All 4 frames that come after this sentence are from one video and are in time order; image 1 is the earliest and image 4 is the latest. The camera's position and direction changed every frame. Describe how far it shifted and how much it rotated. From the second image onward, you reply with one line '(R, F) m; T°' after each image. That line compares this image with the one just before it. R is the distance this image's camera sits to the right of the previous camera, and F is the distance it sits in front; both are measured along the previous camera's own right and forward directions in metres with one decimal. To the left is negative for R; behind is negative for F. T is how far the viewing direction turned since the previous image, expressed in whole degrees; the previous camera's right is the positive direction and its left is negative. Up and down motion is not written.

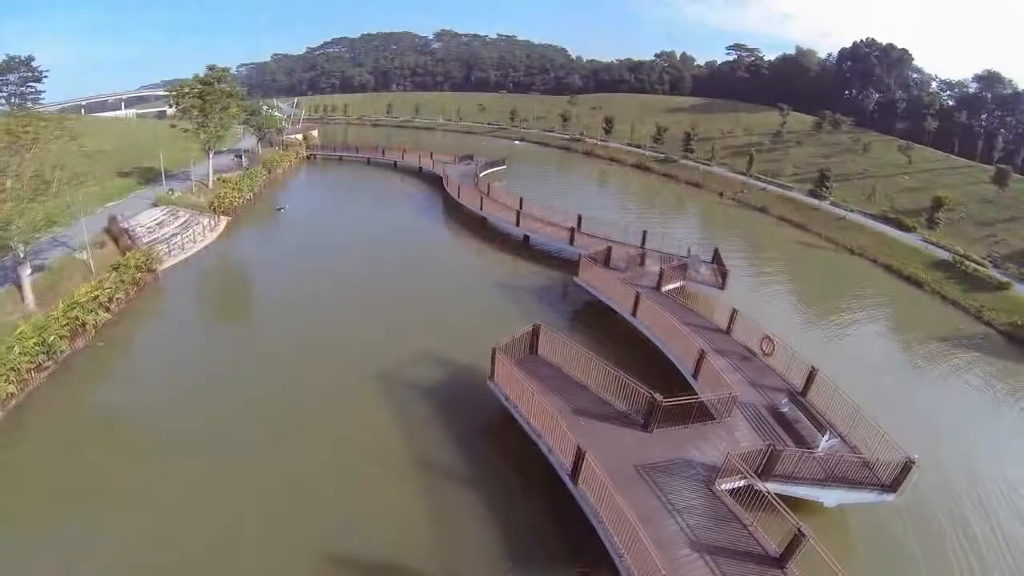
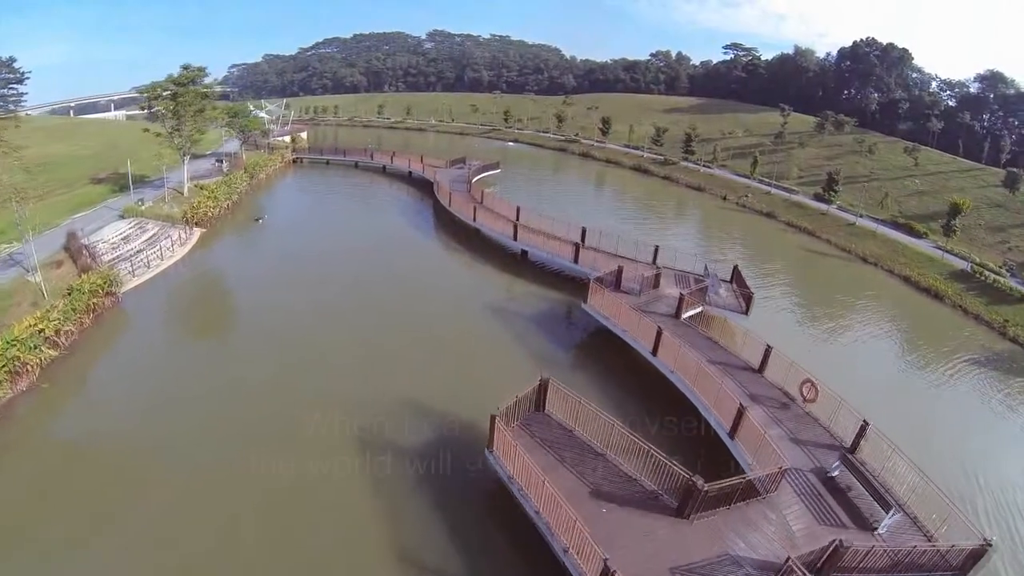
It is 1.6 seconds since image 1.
(-0.1, +1.2) m; +1°
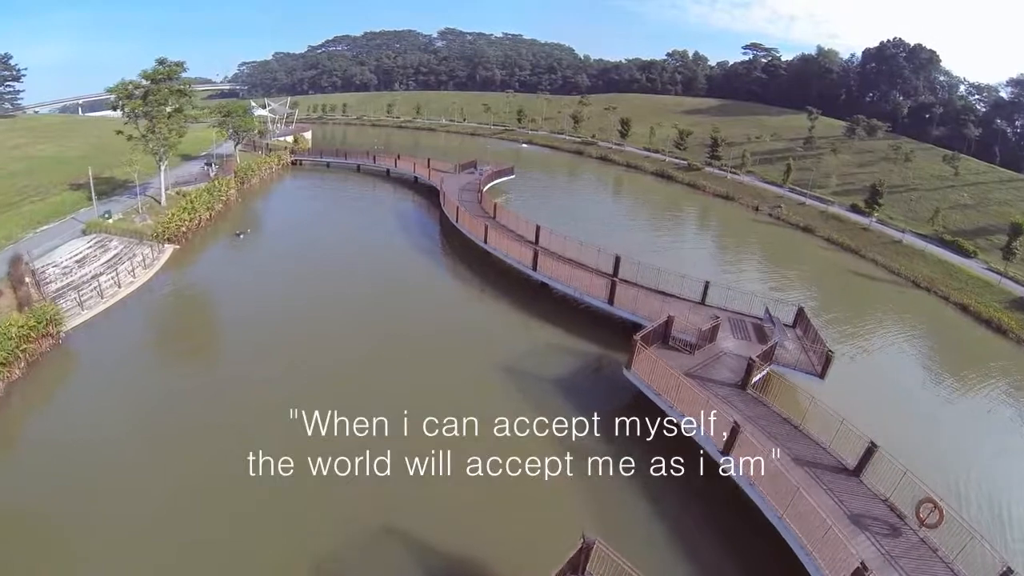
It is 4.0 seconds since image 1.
(-0.2, +2.1) m; -1°
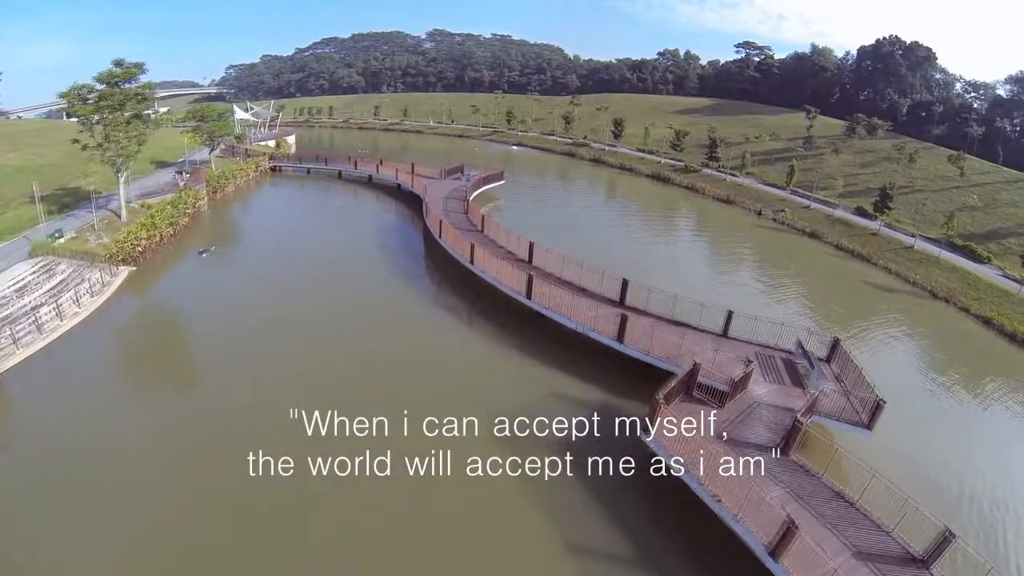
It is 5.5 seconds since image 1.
(0.0, +1.3) m; +1°
